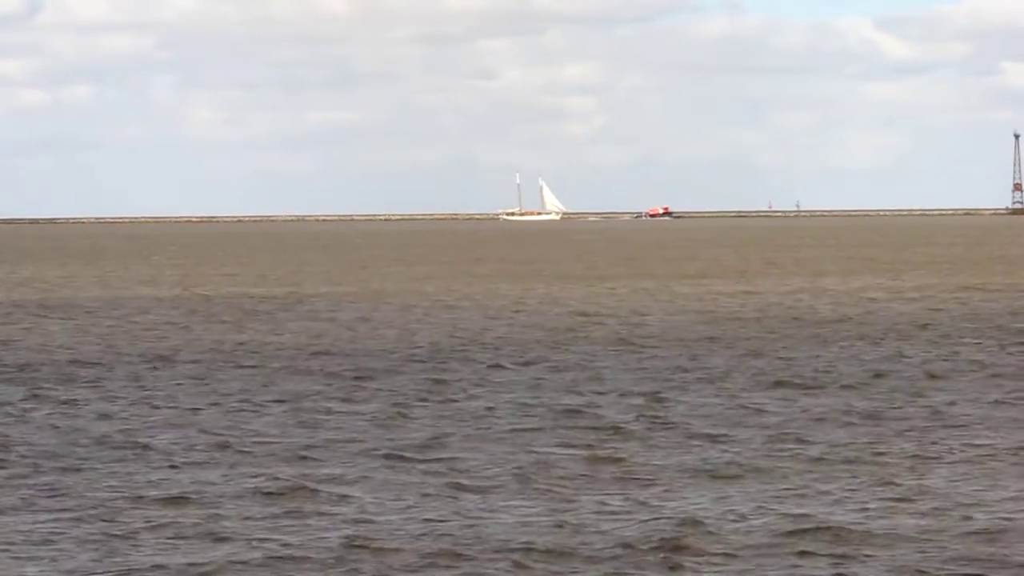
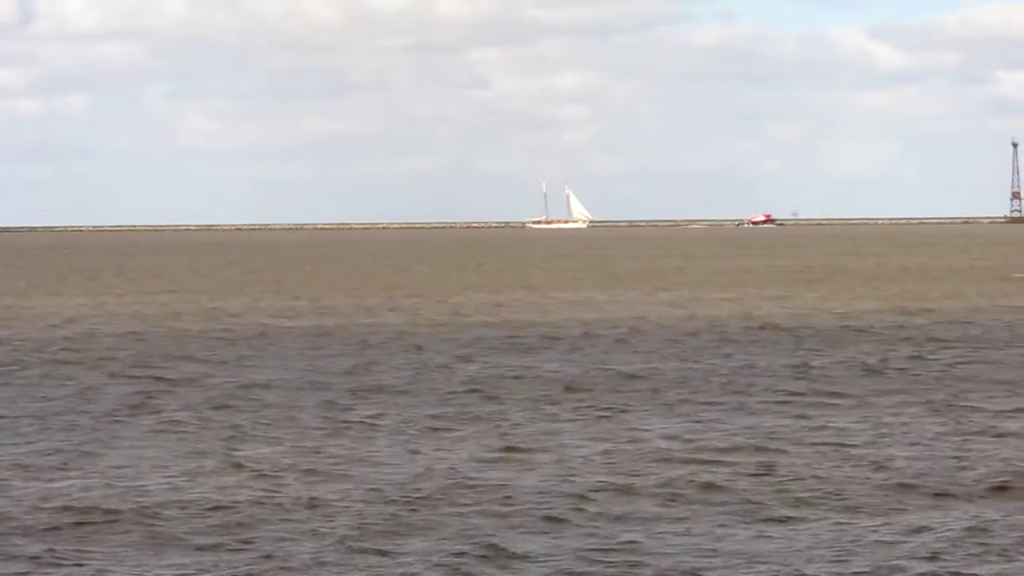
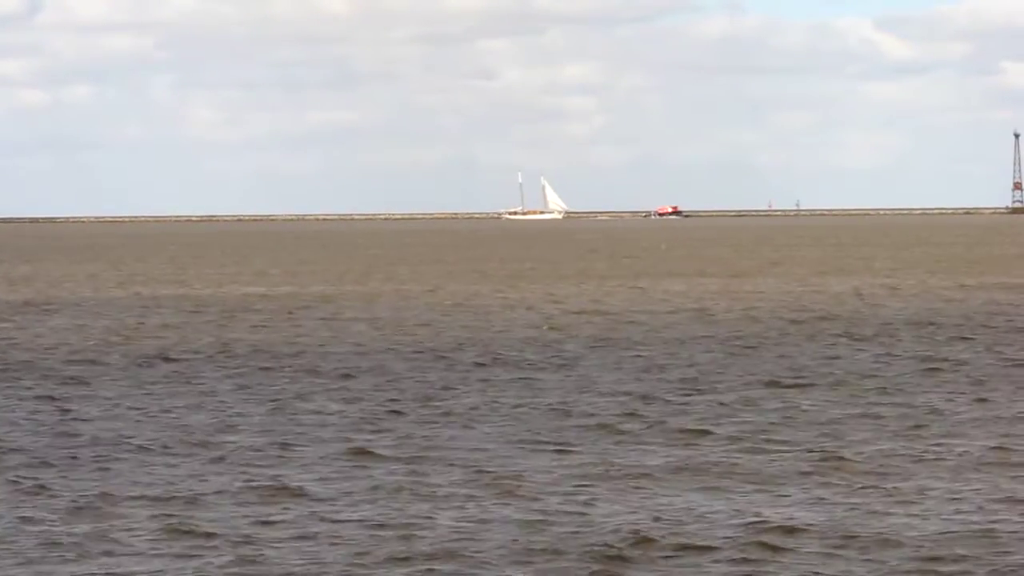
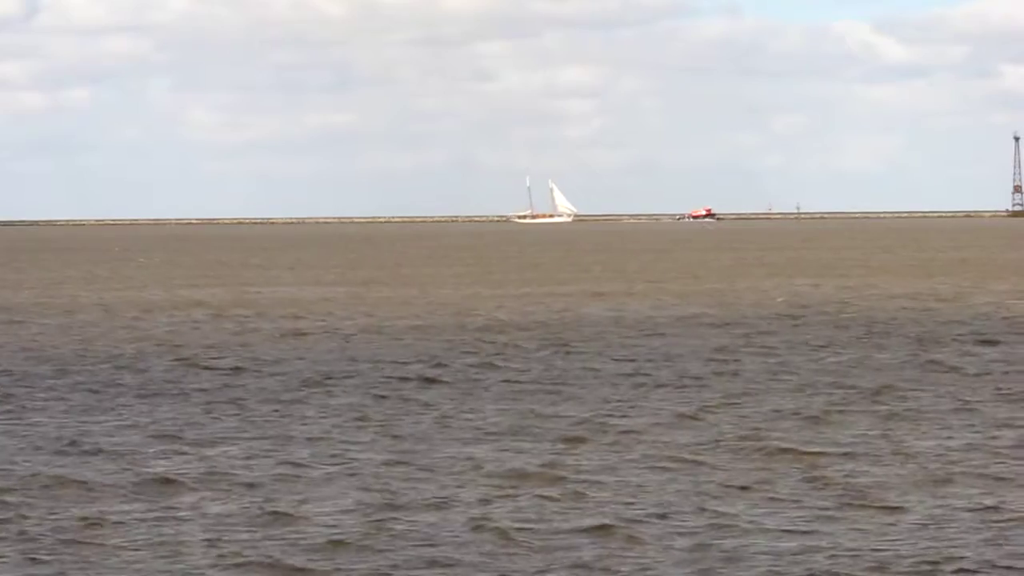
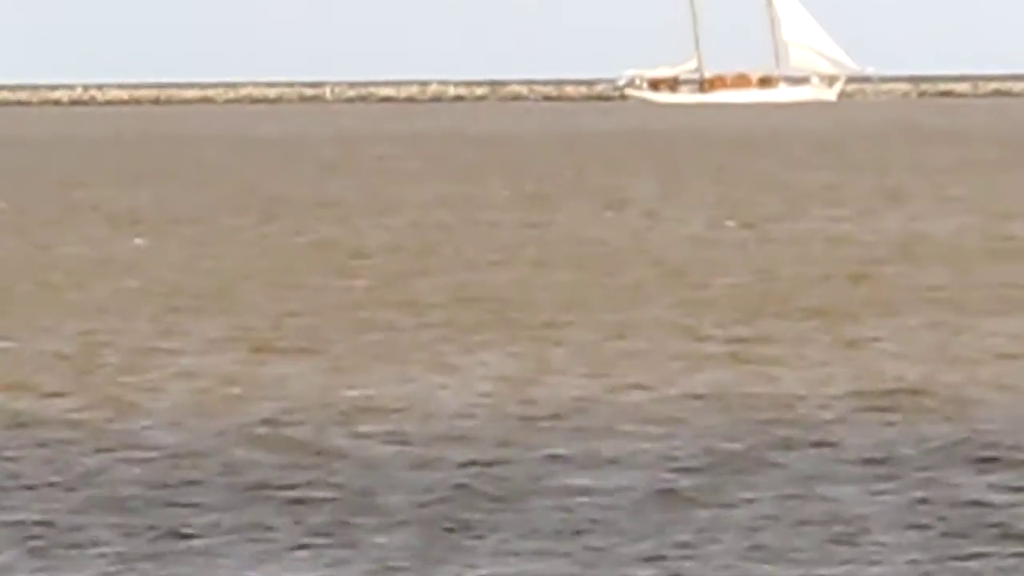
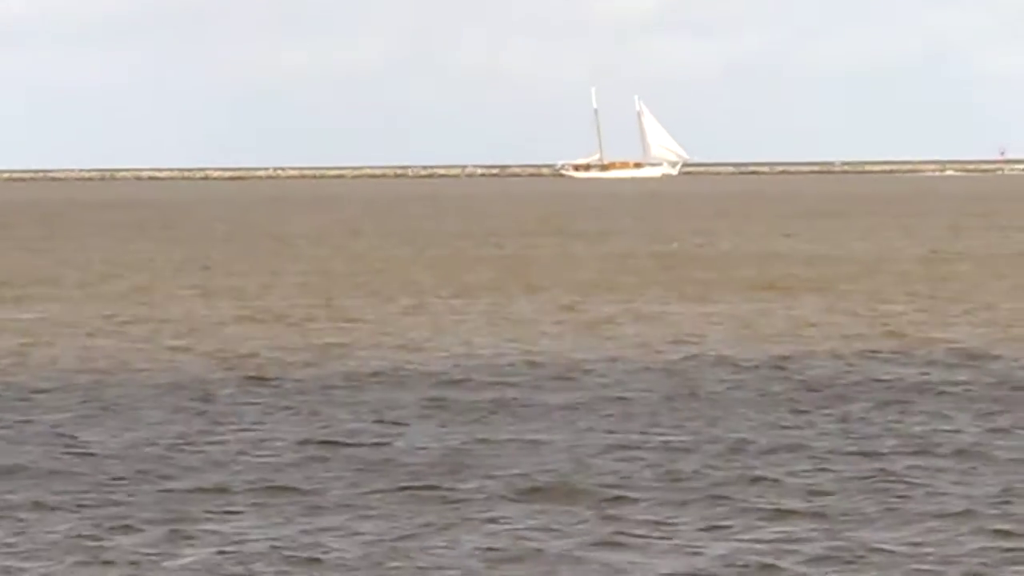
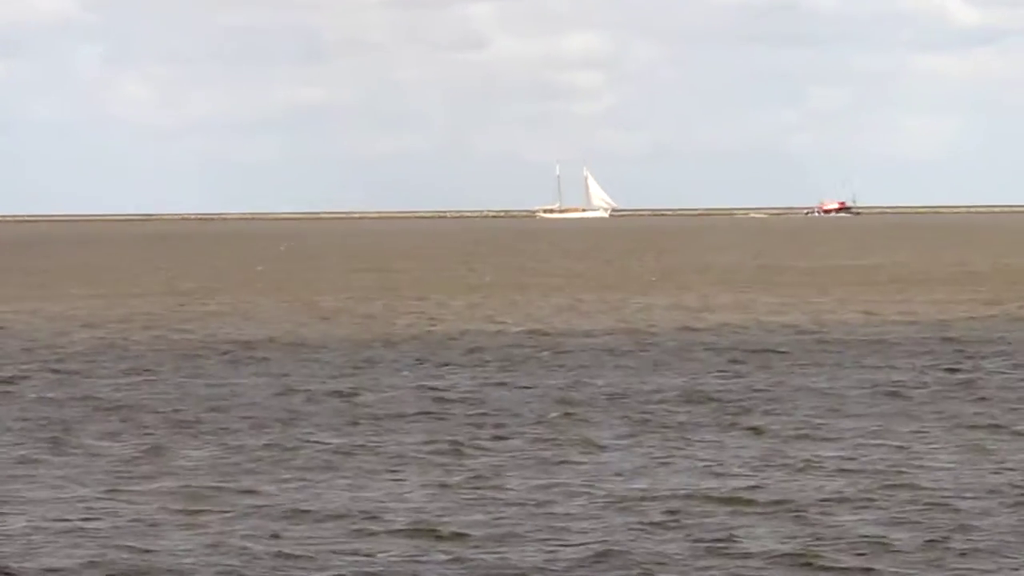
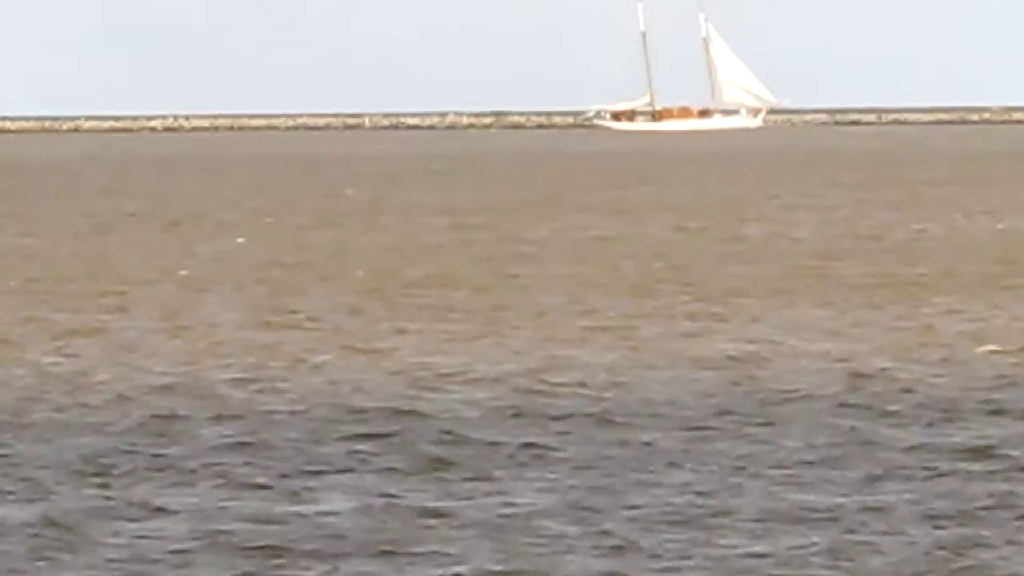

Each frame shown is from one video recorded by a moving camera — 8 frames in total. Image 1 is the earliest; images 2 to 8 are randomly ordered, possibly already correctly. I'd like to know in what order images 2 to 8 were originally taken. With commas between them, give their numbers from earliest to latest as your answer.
3, 4, 2, 7, 6, 8, 5
